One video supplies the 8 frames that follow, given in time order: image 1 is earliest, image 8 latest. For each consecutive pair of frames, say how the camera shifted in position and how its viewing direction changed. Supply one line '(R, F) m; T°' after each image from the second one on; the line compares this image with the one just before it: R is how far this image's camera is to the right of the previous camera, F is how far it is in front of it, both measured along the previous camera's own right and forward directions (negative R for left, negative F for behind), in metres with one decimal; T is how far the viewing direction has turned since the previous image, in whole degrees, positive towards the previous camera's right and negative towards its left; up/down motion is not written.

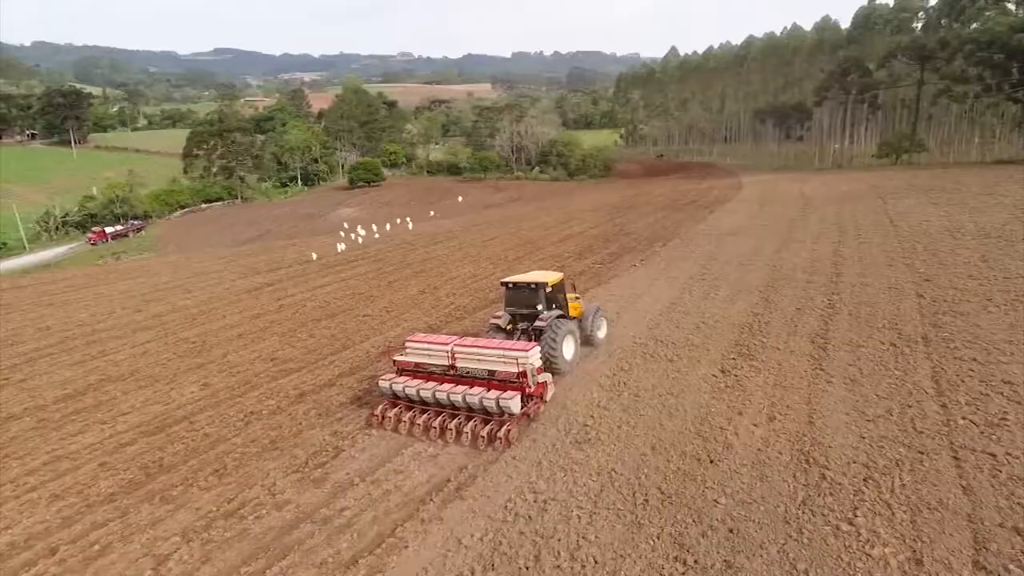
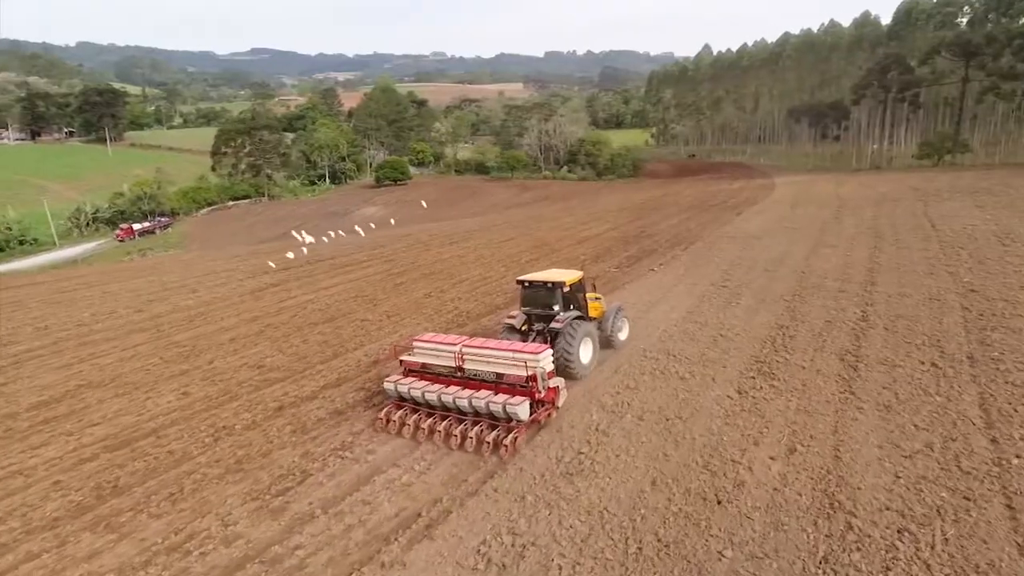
(+0.5, +0.9) m; -2°
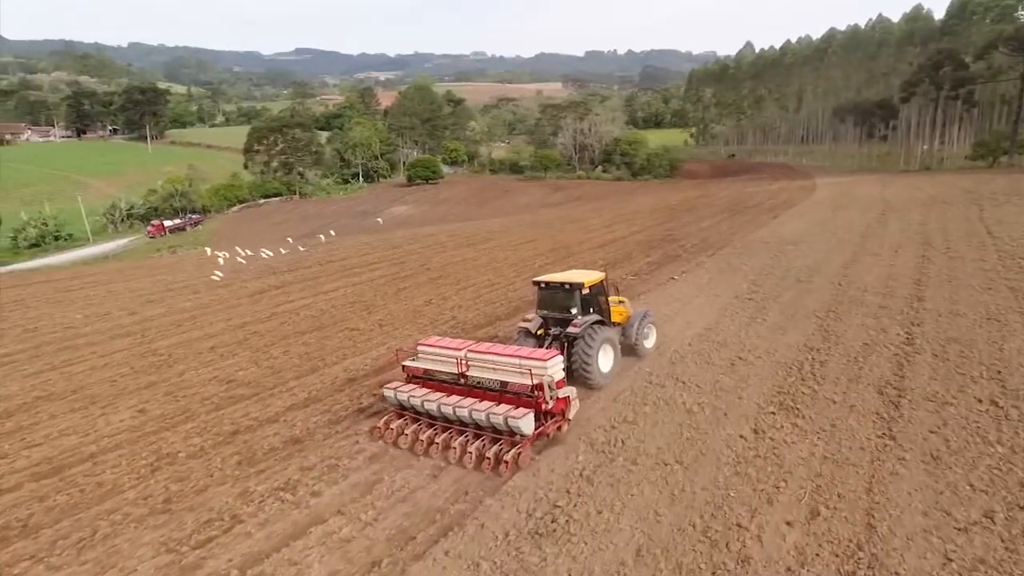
(+0.6, +1.3) m; -3°
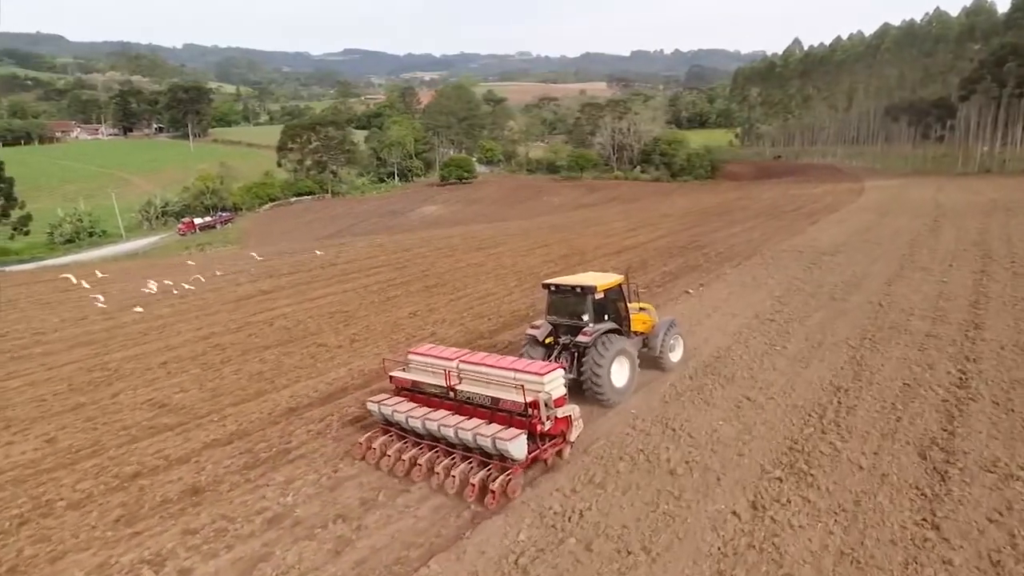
(+0.9, +1.6) m; -3°
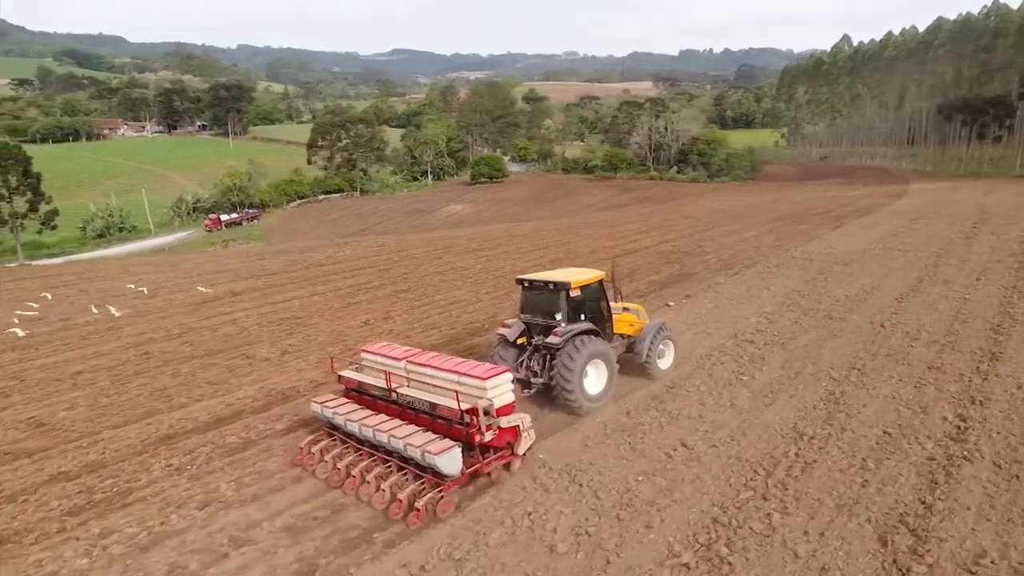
(+1.4, +1.4) m; -3°
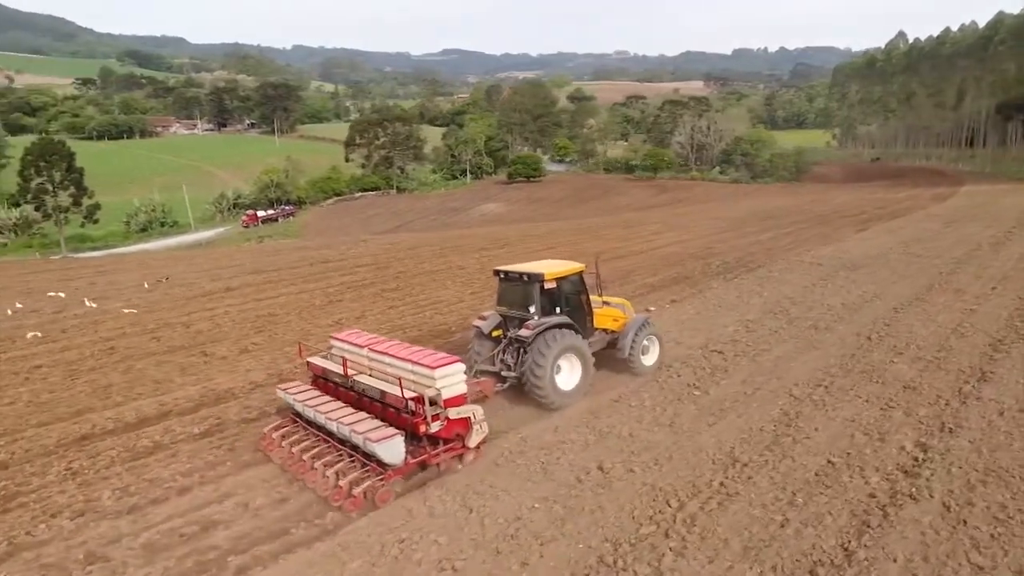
(+1.2, +0.6) m; -4°
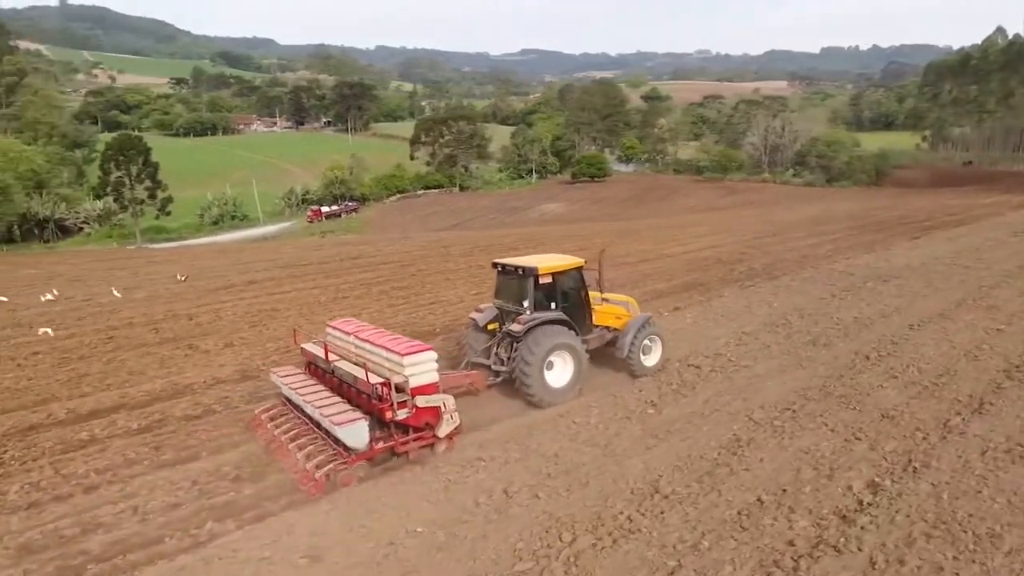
(+1.3, +0.5) m; -6°
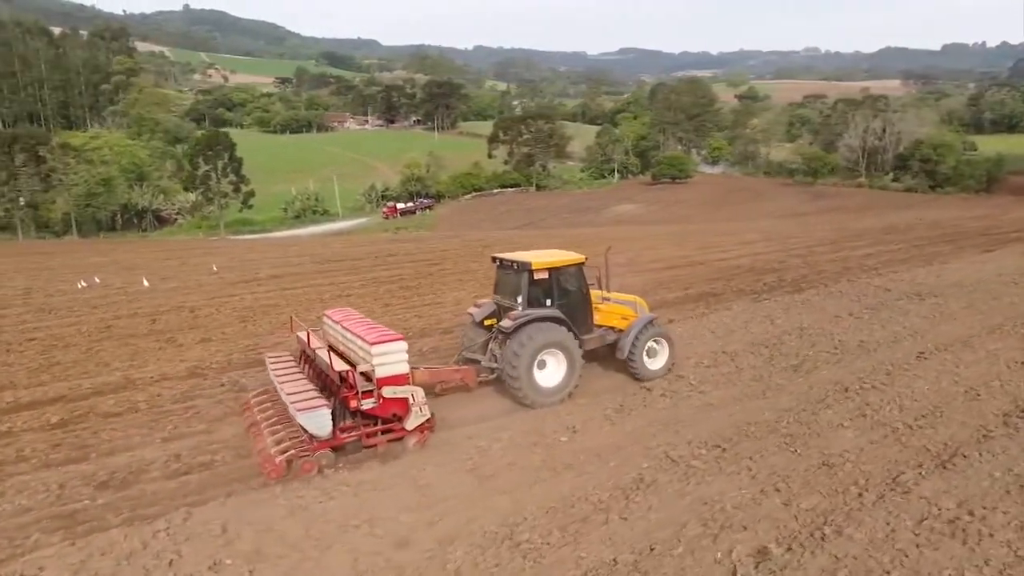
(+1.6, +0.7) m; -7°
